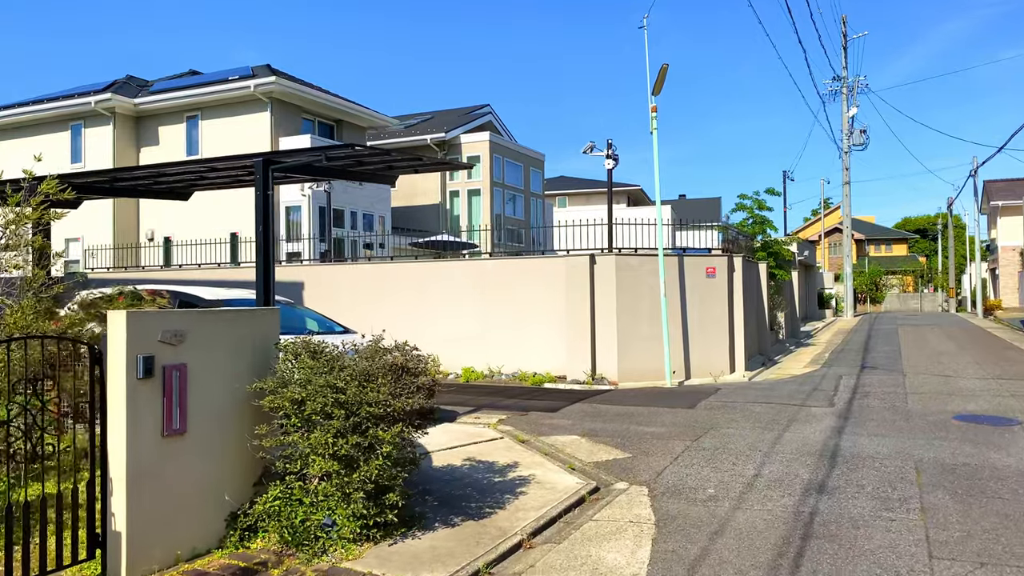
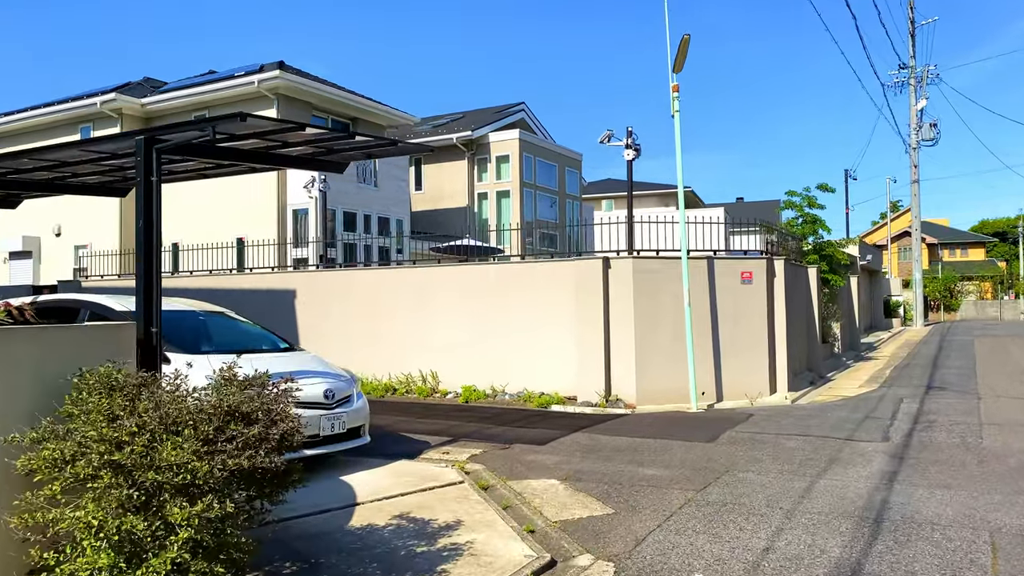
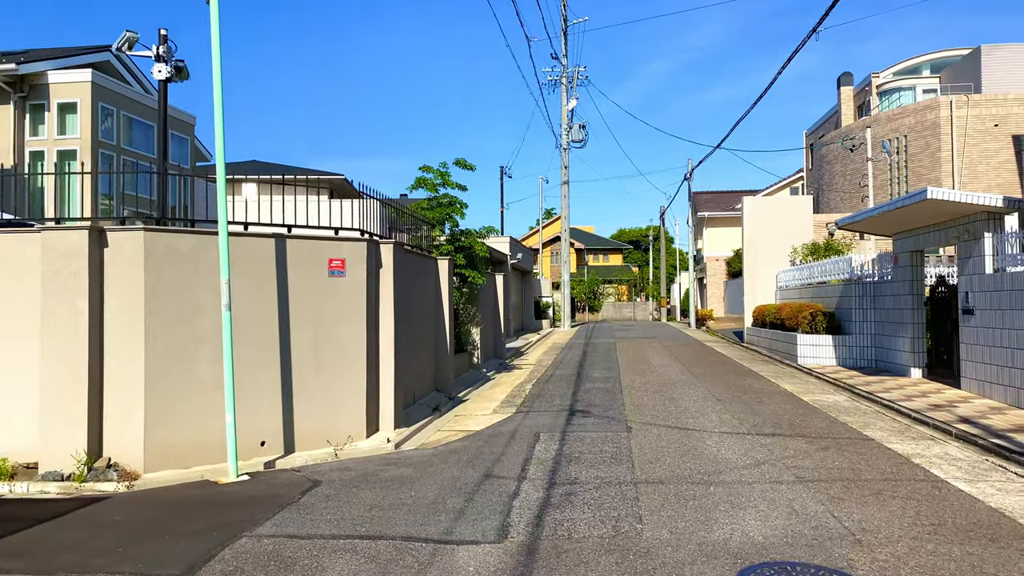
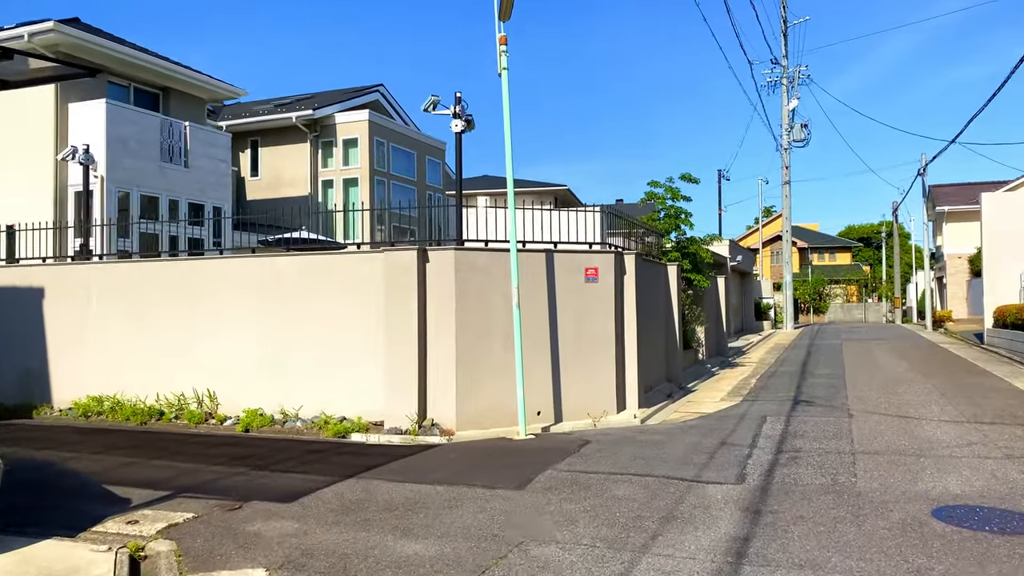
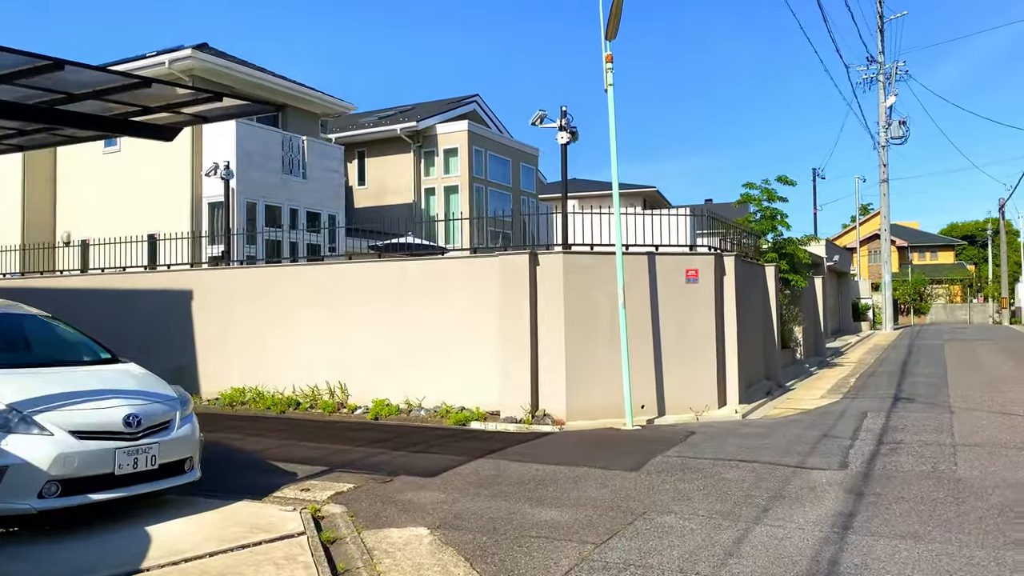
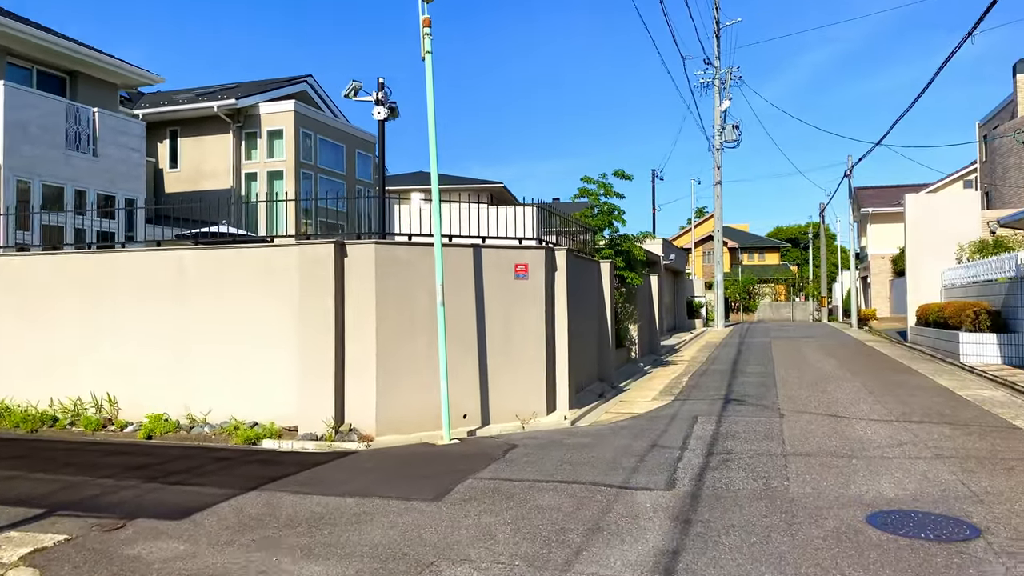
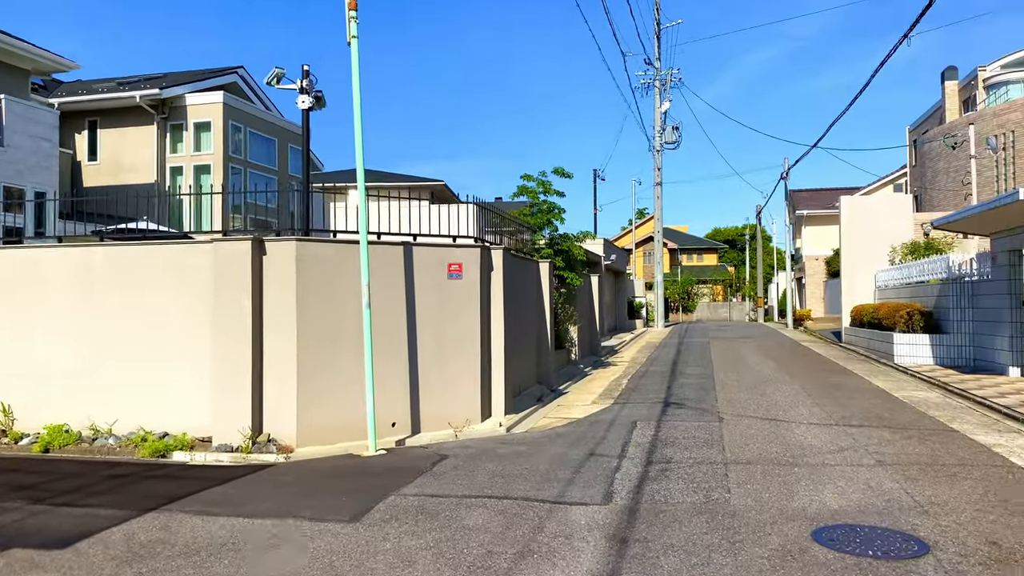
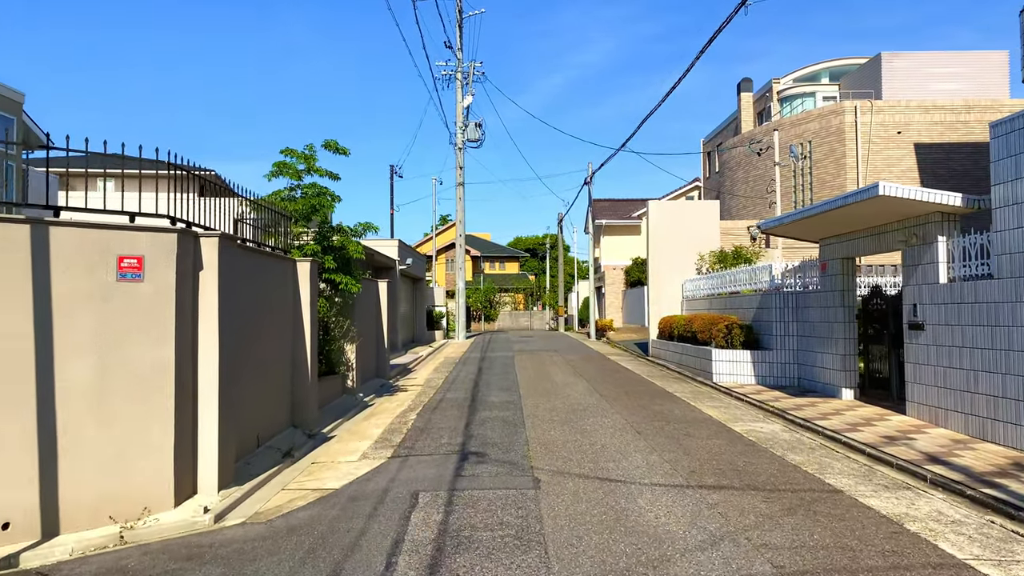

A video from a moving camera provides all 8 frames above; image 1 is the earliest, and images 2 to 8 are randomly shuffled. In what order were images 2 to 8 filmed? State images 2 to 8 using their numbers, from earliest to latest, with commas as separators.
2, 5, 4, 6, 7, 3, 8
